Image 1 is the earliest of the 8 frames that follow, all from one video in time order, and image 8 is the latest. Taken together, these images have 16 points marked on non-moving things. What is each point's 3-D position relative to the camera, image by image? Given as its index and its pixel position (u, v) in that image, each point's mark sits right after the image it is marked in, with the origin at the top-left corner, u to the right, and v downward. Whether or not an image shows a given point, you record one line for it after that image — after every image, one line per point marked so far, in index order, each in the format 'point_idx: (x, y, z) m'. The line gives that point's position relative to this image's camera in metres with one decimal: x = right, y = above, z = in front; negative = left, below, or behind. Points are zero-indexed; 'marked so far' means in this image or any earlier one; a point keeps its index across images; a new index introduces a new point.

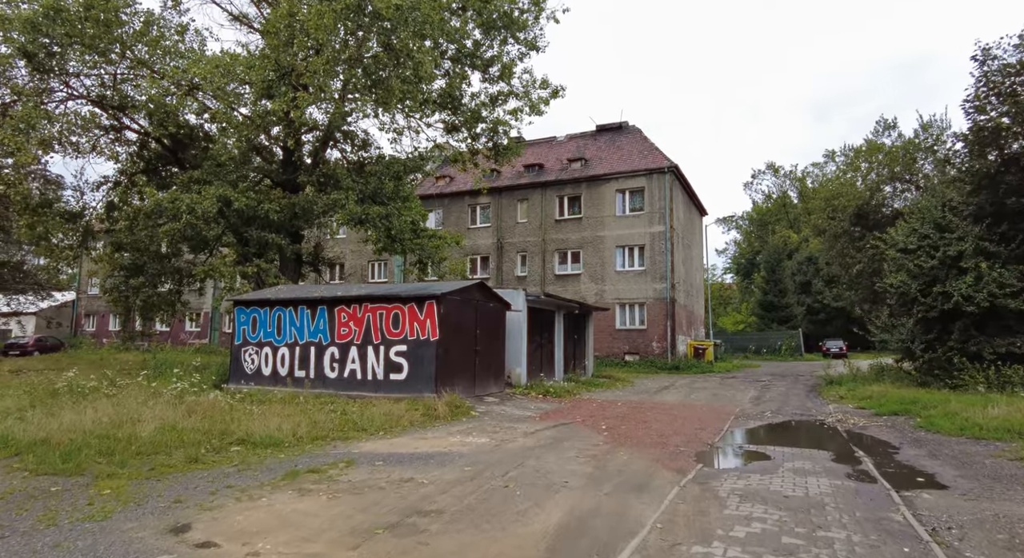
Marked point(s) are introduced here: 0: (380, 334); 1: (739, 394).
0: (-2.4, -1.0, +11.0) m
1: (+5.5, -2.8, +14.5) m
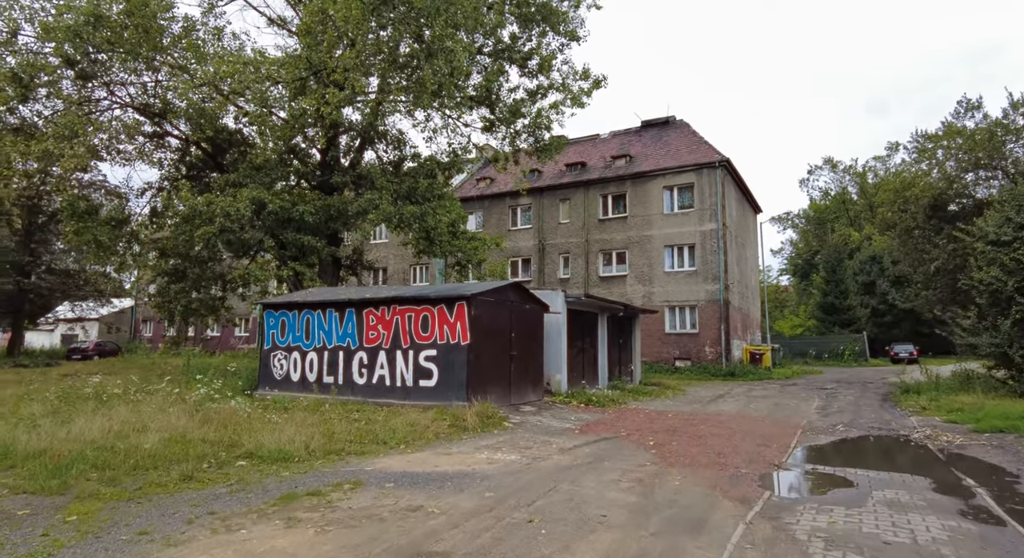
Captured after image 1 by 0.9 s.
0: (-1.7, -1.0, +10.3) m
1: (+6.4, -2.7, +13.1) m
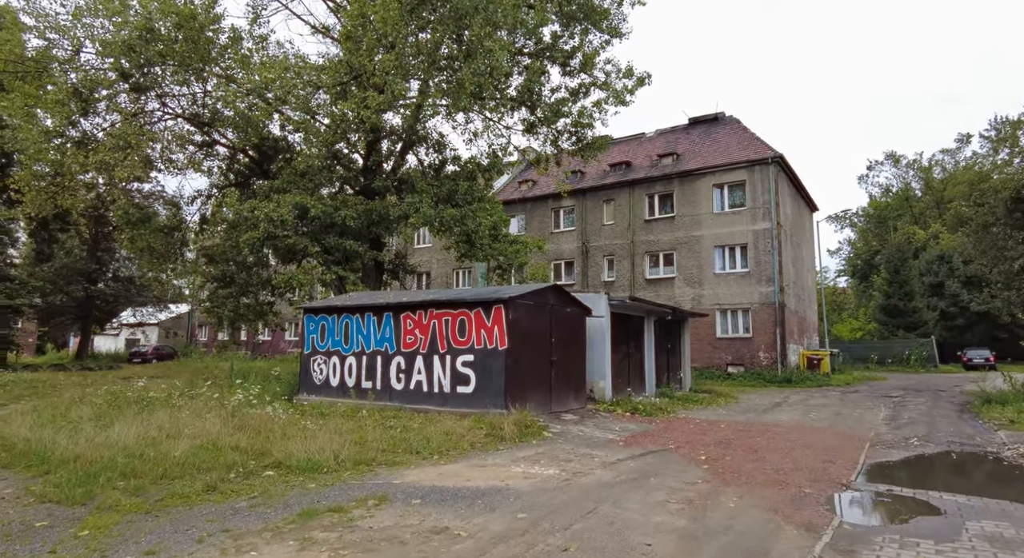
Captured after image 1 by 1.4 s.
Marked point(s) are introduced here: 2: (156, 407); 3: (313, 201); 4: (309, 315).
0: (-1.1, -1.1, +10.0) m
1: (+7.2, -2.7, +12.2) m
2: (-5.6, -2.0, +9.5) m
3: (-5.4, +2.1, +16.5) m
4: (-4.0, -0.7, +11.9) m
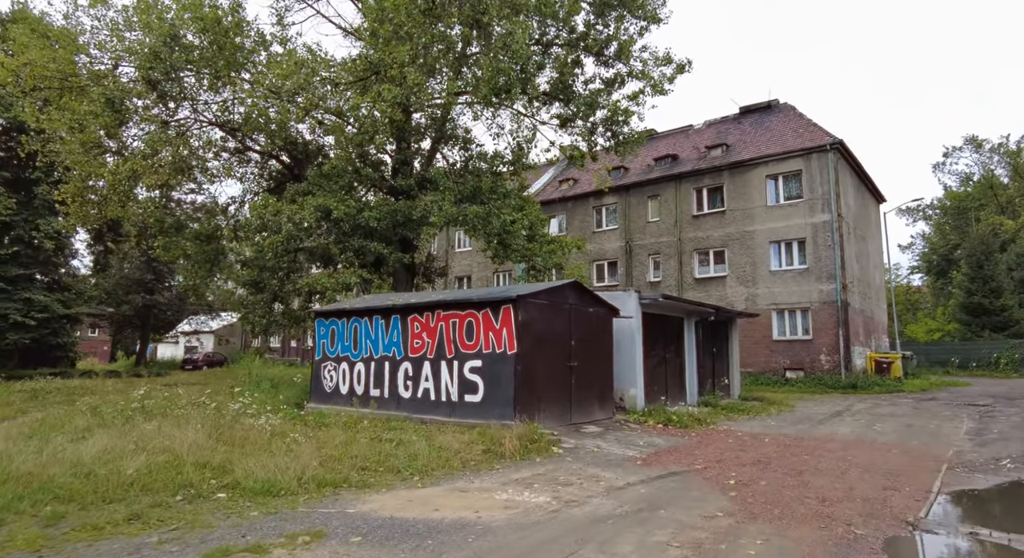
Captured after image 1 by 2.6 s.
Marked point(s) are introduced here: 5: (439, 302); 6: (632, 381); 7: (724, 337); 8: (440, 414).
0: (-0.9, -1.0, +9.1) m
1: (+7.6, -2.6, +10.6) m
2: (-5.4, -2.1, +9.1) m
3: (-4.7, +2.0, +16.0) m
4: (-3.6, -0.8, +11.3) m
5: (-1.1, -0.4, +9.3) m
6: (+2.2, -1.9, +11.1) m
7: (+5.3, -1.5, +15.0) m
8: (-1.1, -2.1, +9.1) m
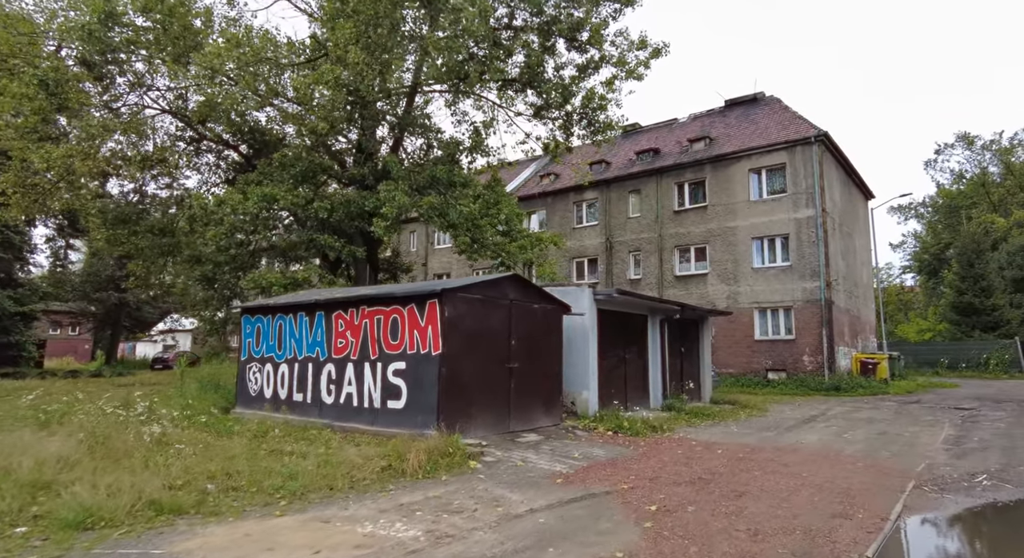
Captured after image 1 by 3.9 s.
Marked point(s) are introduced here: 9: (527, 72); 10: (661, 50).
0: (-1.8, -0.9, +8.2) m
1: (+6.7, -2.5, +9.7) m
2: (-6.4, -1.9, +8.1) m
3: (-5.7, +2.2, +15.1) m
4: (-4.6, -0.6, +10.4) m
5: (-2.1, -0.3, +8.4) m
6: (+1.2, -1.8, +10.2) m
7: (+4.3, -1.4, +14.1) m
8: (-2.0, -2.0, +8.2) m
9: (+0.4, +6.4, +18.5) m
10: (+4.3, +6.7, +17.5) m
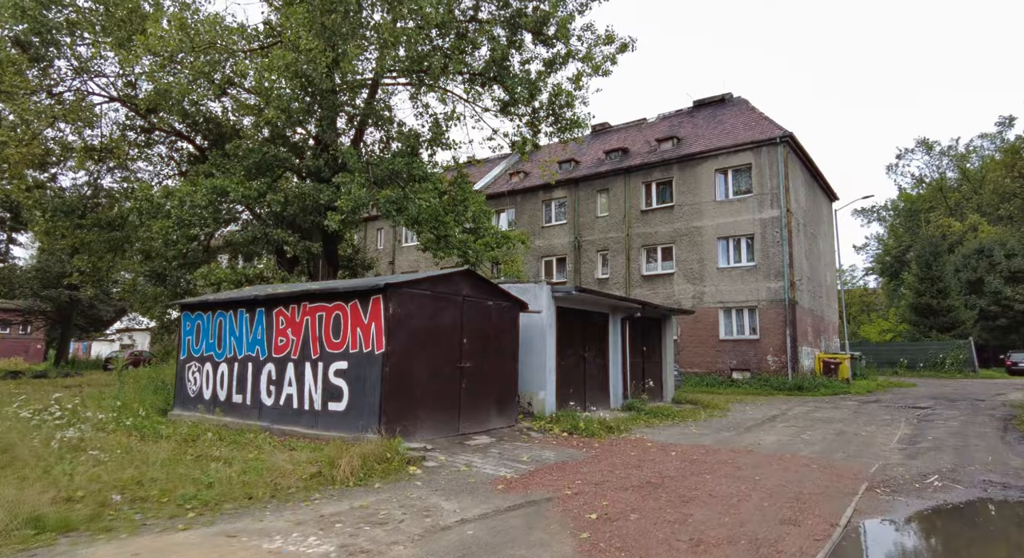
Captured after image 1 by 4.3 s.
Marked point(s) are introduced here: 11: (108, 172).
0: (-2.5, -0.9, +7.8) m
1: (+5.9, -2.5, +9.6) m
2: (-7.0, -1.8, +7.5) m
3: (-6.6, +2.3, +14.5) m
4: (-5.3, -0.6, +9.9) m
5: (-2.7, -0.2, +7.9) m
6: (+0.5, -1.7, +9.9) m
7: (+3.4, -1.3, +14.0) m
8: (-2.7, -1.9, +7.7) m
9: (-0.6, +6.5, +18.2) m
10: (+3.3, +6.7, +17.4) m
11: (-12.3, +3.2, +18.1) m
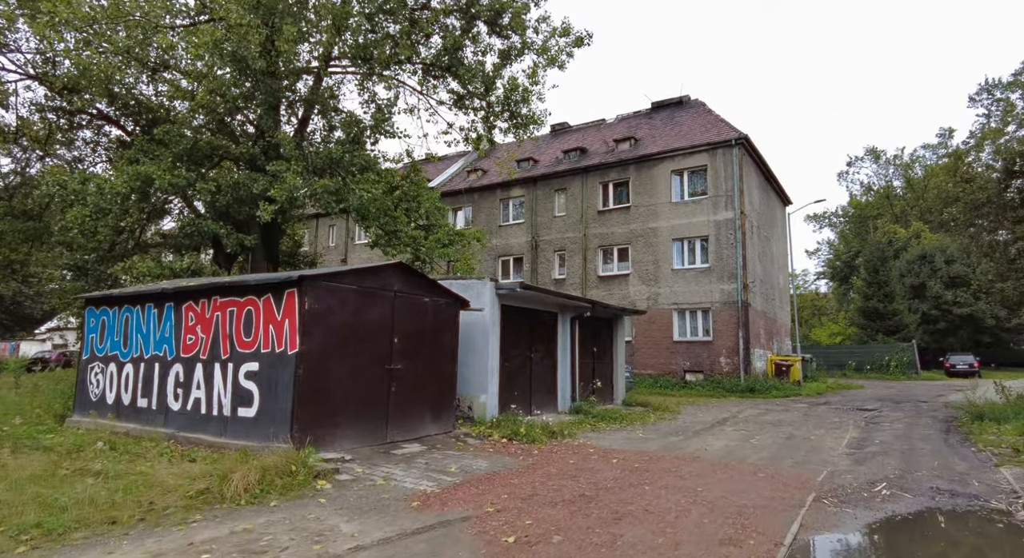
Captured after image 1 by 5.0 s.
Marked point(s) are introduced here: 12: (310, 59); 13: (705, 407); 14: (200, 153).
0: (-3.3, -0.8, +7.0) m
1: (+5.0, -2.5, +9.4) m
2: (-7.8, -1.7, +6.5) m
3: (-7.8, +2.4, +13.5) m
4: (-6.2, -0.4, +8.9) m
5: (-3.5, -0.1, +7.2) m
6: (-0.5, -1.7, +9.3) m
7: (+2.2, -1.3, +13.6) m
8: (-3.5, -1.8, +7.0) m
9: (-2.0, +6.5, +17.5) m
10: (+2.0, +6.7, +17.0) m
11: (-13.7, +3.4, +16.8) m
12: (-4.9, +5.4, +14.7) m
13: (+4.5, -3.0, +14.0) m
14: (-7.4, +3.0, +14.4) m
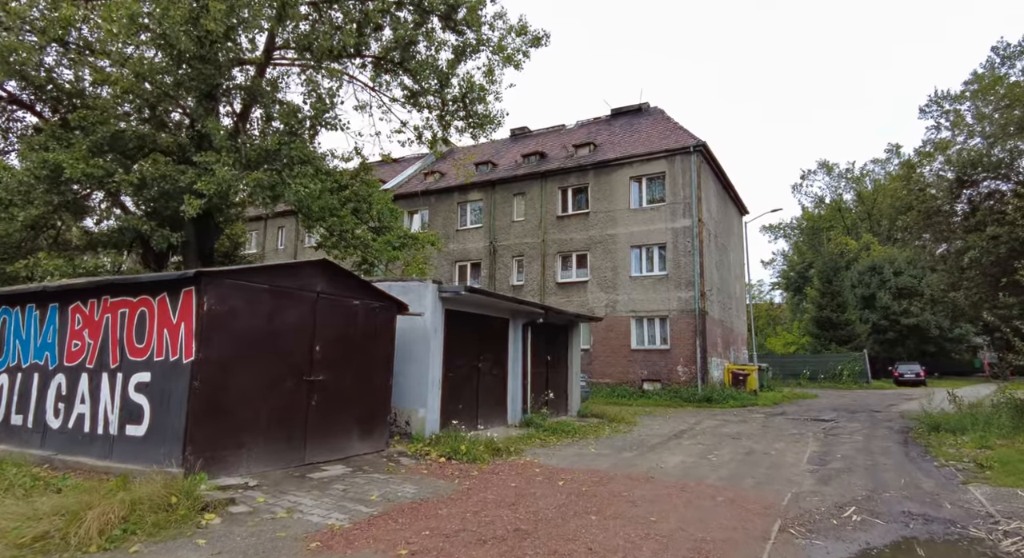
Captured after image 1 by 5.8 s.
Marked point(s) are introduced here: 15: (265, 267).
0: (-3.9, -0.7, +6.1) m
1: (+4.2, -2.6, +8.9) m
2: (-8.4, -1.6, +5.2) m
3: (-8.8, +2.4, +12.2) m
4: (-7.0, -0.4, +7.8) m
5: (-4.2, 0.0, +6.2) m
6: (-1.3, -1.7, +8.5) m
7: (+1.1, -1.4, +12.9) m
8: (-4.2, -1.7, +6.0) m
9: (-3.2, +6.4, +16.7) m
10: (+0.8, +6.6, +16.4) m
11: (-14.9, +3.4, +15.2) m
12: (-6.0, +5.3, +13.7) m
13: (+3.4, -3.1, +13.5) m
14: (-8.5, +3.0, +13.2) m
15: (-2.5, +0.1, +6.1) m
